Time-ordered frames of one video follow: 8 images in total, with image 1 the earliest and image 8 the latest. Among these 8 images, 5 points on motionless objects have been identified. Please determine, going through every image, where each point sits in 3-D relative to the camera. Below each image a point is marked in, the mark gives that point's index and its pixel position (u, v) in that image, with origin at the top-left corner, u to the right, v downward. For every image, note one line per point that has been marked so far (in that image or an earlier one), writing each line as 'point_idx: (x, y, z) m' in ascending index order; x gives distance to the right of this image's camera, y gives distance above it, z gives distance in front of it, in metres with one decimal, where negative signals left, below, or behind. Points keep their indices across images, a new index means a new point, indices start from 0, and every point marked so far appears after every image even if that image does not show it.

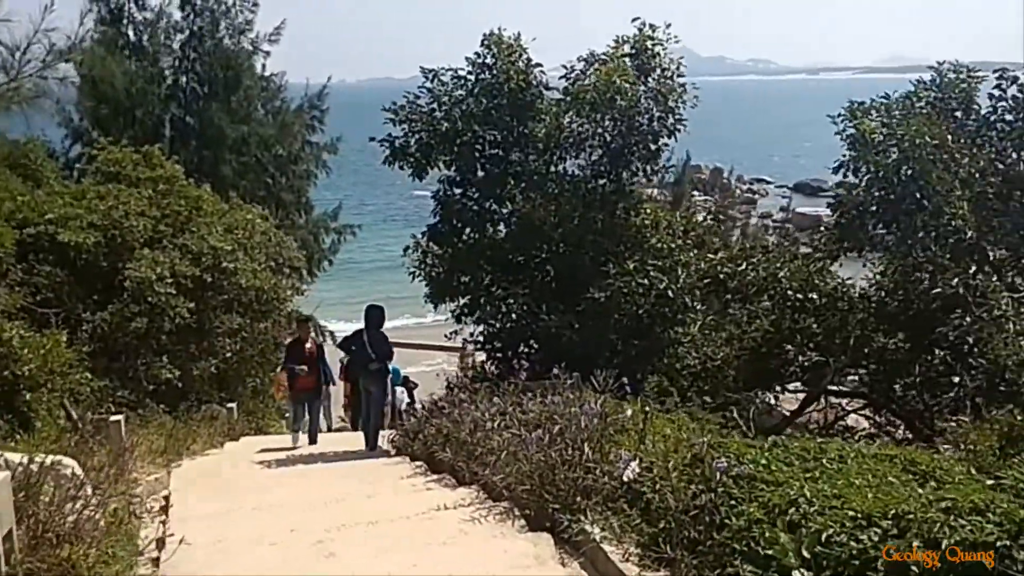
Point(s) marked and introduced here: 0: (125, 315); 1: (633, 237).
0: (-7.1, -0.5, +15.6) m
1: (+1.8, +0.7, +12.4) m
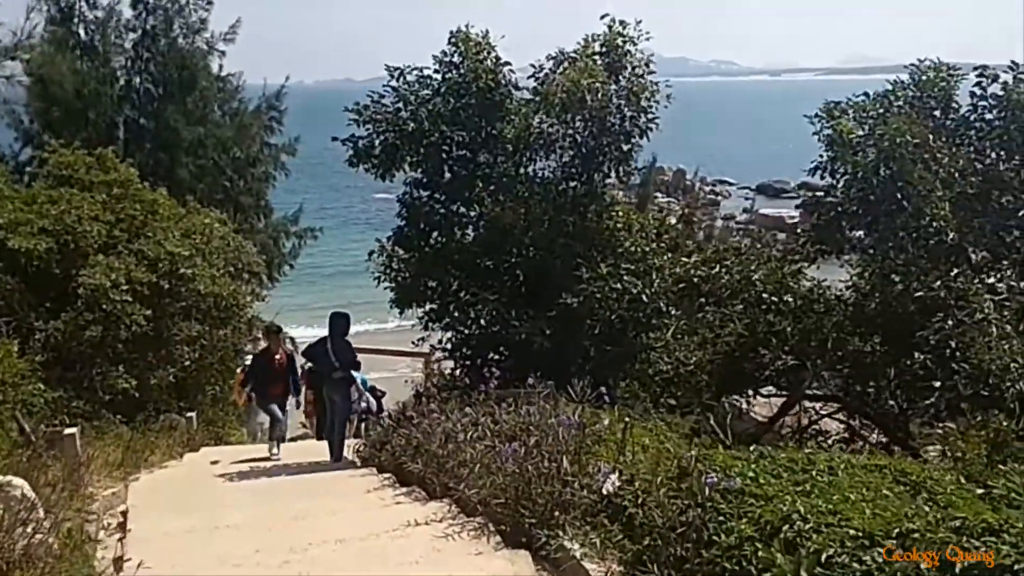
0: (-7.7, -0.6, +15.0) m
1: (+1.3, +0.7, +12.2) m
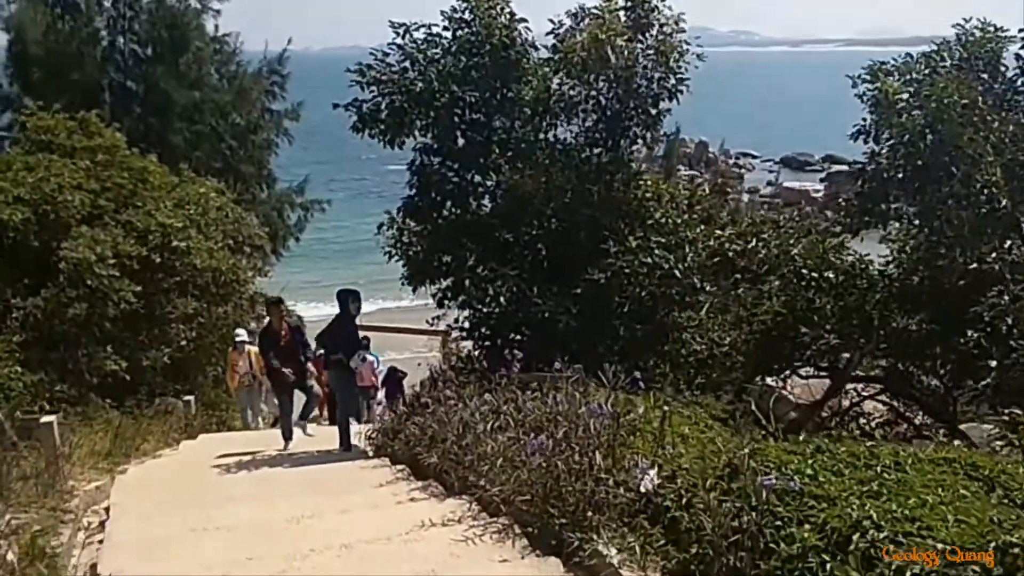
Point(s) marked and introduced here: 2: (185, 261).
0: (-7.4, -0.2, +14.2) m
1: (+1.6, +1.0, +11.3) m
2: (-5.9, +0.5, +15.6) m
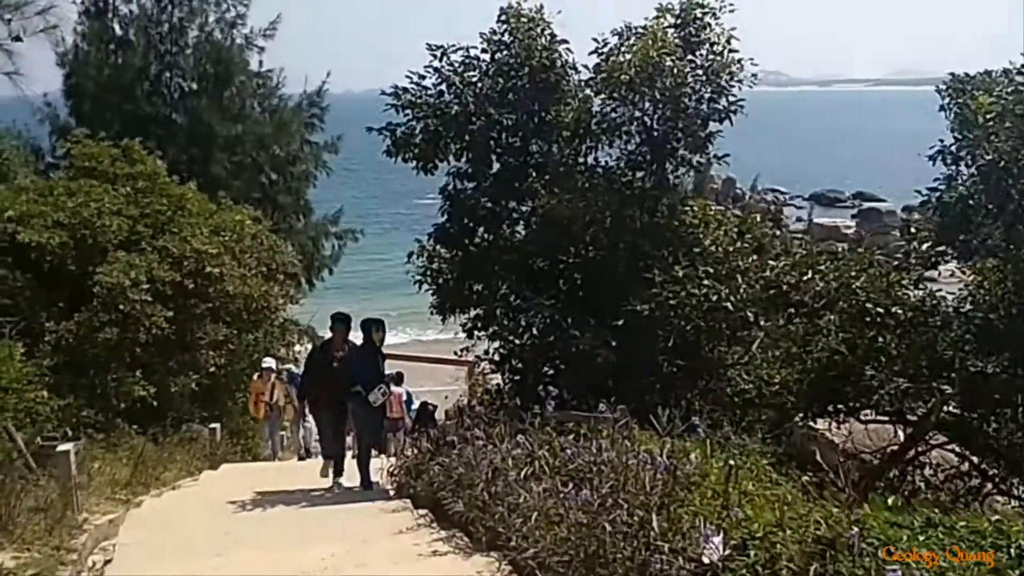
0: (-6.9, -0.6, +13.8) m
1: (+2.1, +0.6, +10.6) m
2: (-5.3, 0.0, +15.1) m
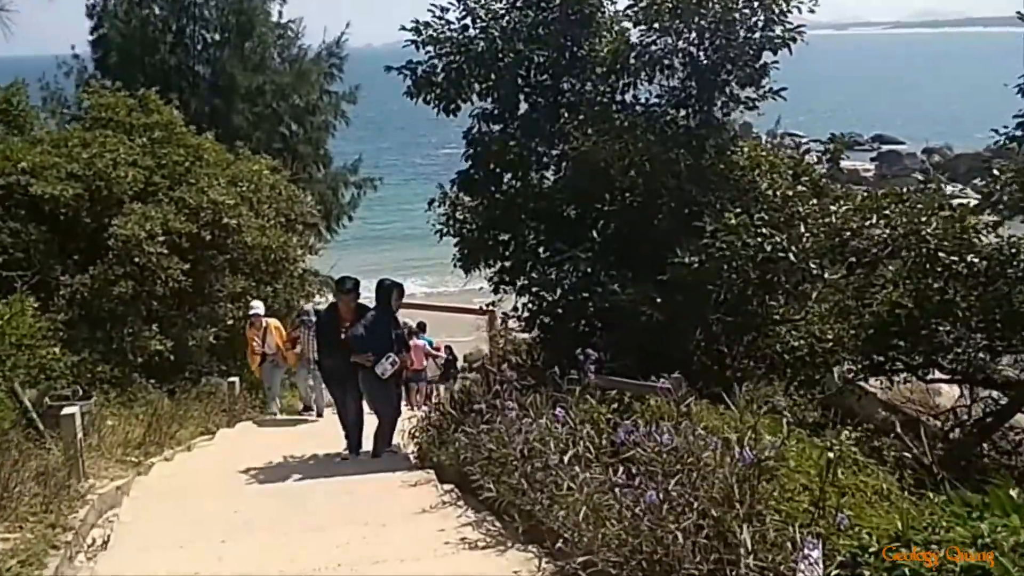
0: (-6.4, +0.1, +13.1) m
1: (+2.4, +1.2, +9.6) m
2: (-4.8, +0.8, +14.4) m
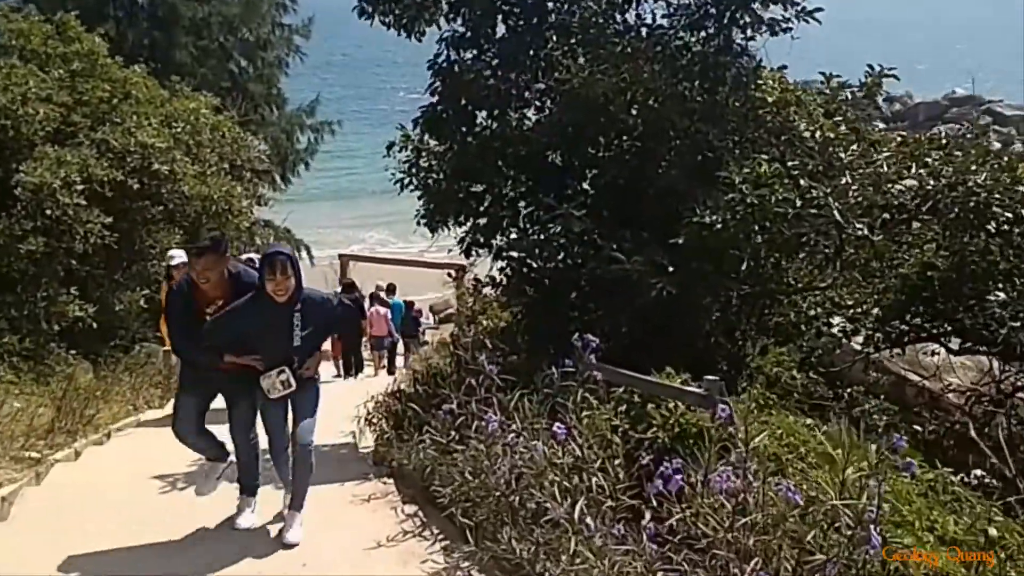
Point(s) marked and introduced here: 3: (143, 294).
0: (-6.8, +0.7, +11.2) m
1: (+2.2, +1.5, +7.9) m
2: (-5.2, +1.5, +12.5) m
3: (-5.7, -0.2, +12.7) m
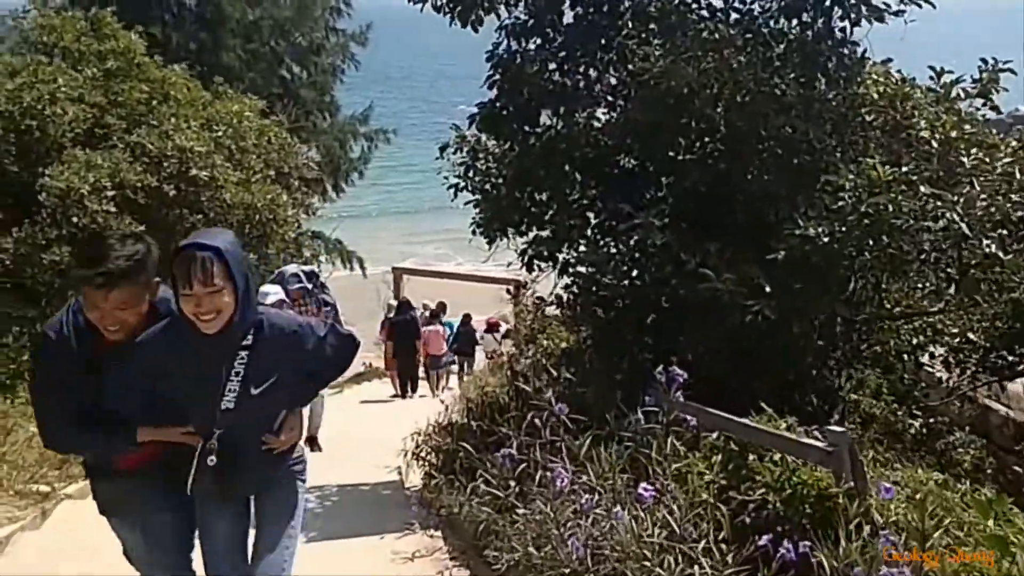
0: (-6.0, +0.5, +10.6) m
1: (+2.7, +1.3, +6.9) m
2: (-4.4, +1.3, +11.9) m
3: (-4.9, -0.3, +12.1) m
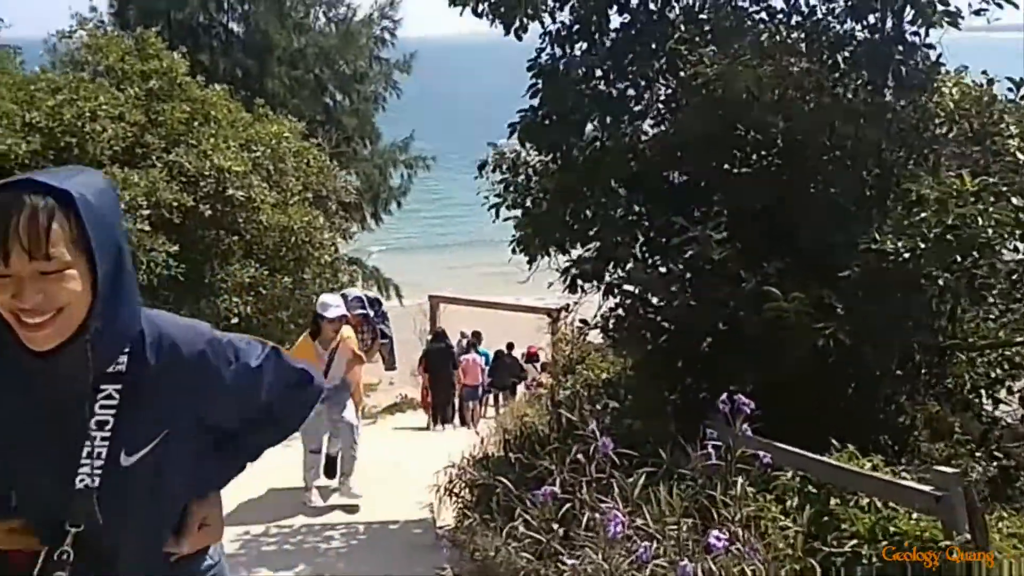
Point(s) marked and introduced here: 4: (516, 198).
0: (-5.5, +0.3, +10.4) m
1: (+3.1, +1.2, +6.3) m
2: (-3.8, +1.0, +11.6) m
3: (-4.3, -0.7, +11.8) m
4: (0.0, +0.8, +7.3) m
